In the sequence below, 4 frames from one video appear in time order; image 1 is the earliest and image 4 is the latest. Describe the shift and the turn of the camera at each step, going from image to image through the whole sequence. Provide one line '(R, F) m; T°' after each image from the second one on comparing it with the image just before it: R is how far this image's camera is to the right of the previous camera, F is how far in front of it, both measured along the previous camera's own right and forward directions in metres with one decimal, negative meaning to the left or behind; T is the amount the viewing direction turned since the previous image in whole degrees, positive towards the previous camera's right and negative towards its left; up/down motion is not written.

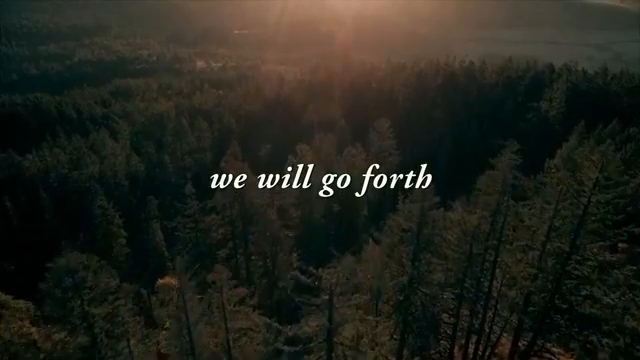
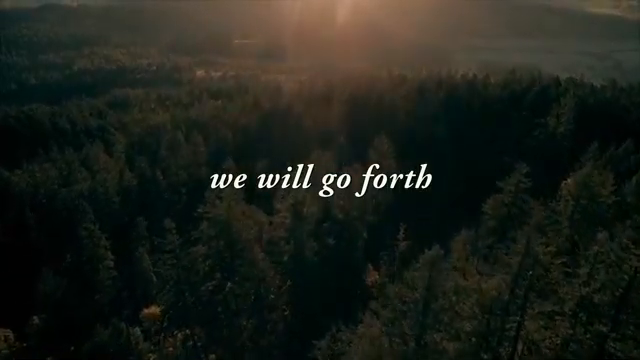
(+0.3, +2.7) m; 0°
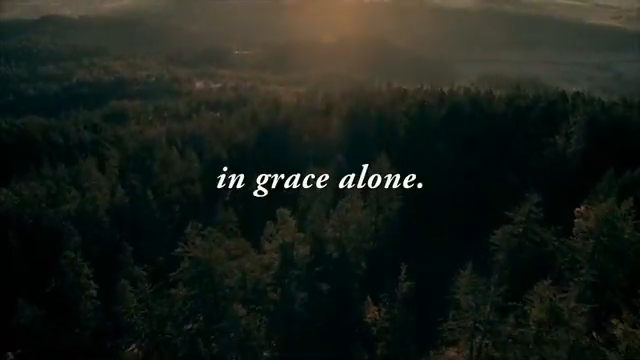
(+0.3, +3.2) m; 0°
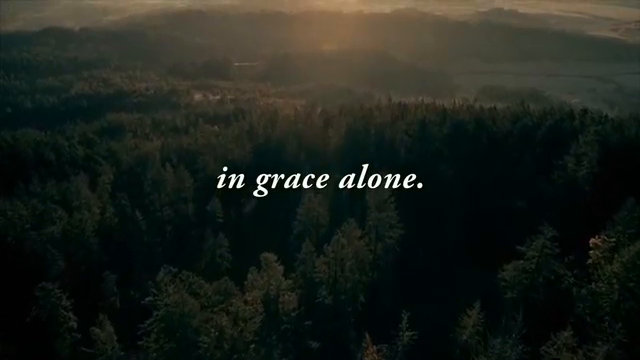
(+0.4, +3.3) m; 0°
